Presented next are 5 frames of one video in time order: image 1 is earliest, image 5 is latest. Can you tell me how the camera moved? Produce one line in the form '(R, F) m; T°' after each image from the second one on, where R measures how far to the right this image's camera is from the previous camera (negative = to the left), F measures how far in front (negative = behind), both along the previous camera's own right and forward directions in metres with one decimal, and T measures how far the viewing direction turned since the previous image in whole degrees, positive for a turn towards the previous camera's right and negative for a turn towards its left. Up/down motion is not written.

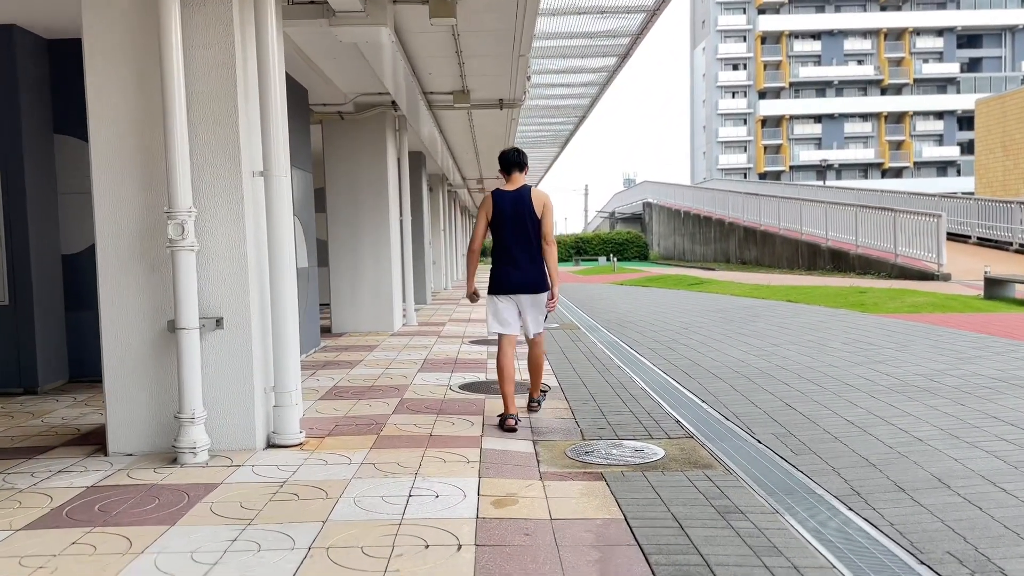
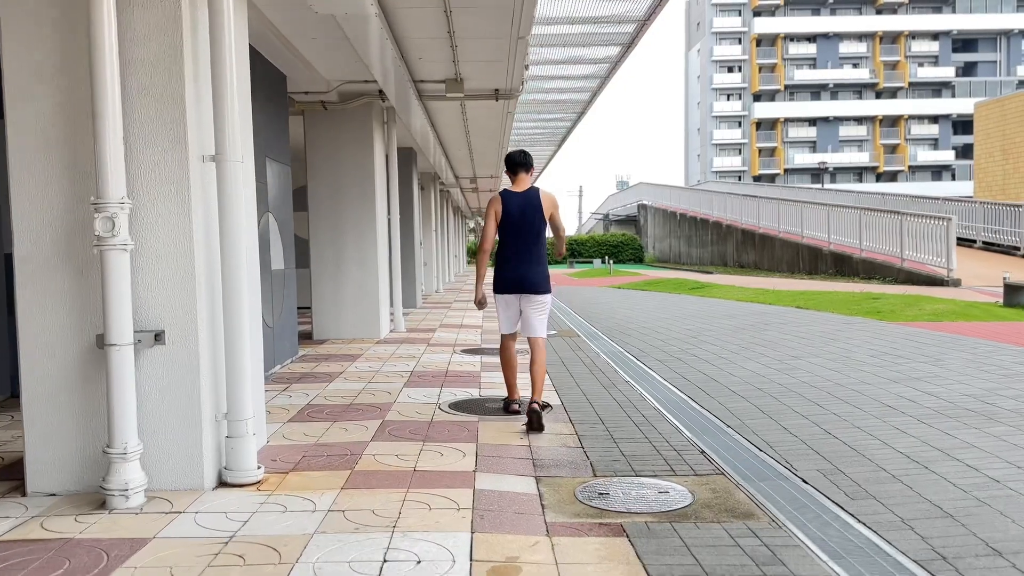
(0.0, +0.7) m; +1°
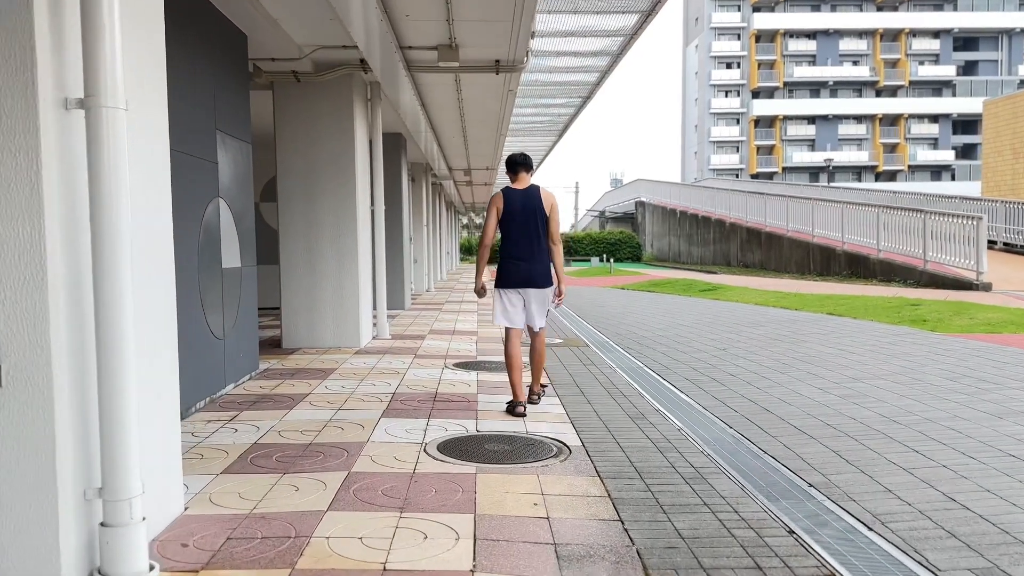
(-0.1, +1.3) m; +1°
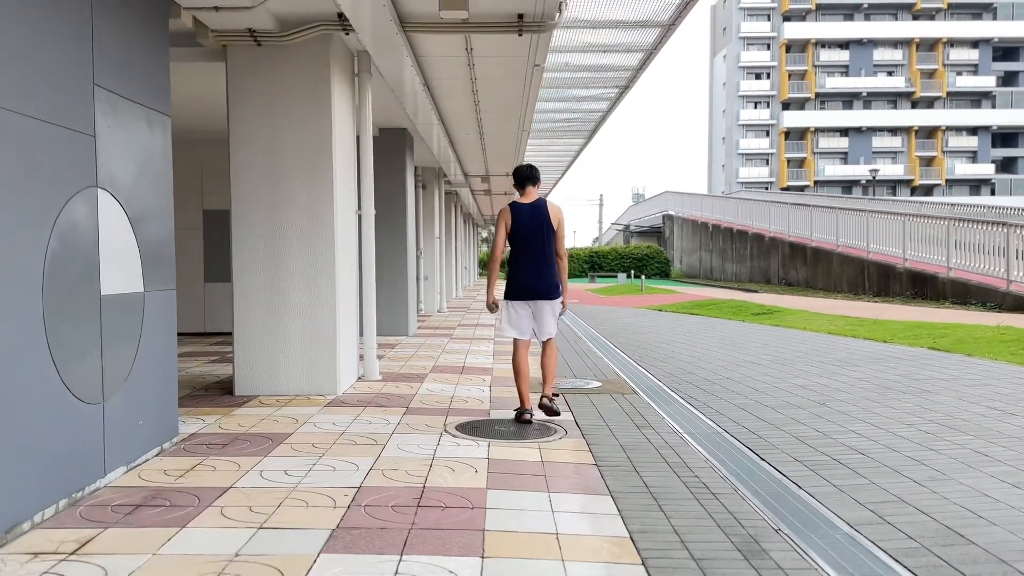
(0.0, +2.0) m; -1°
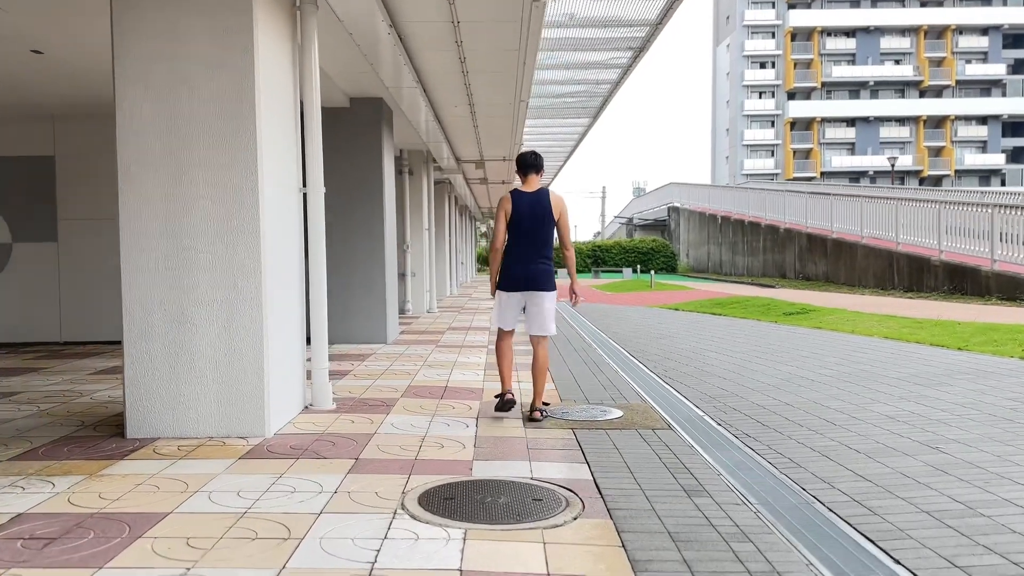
(0.0, +1.7) m; 0°
